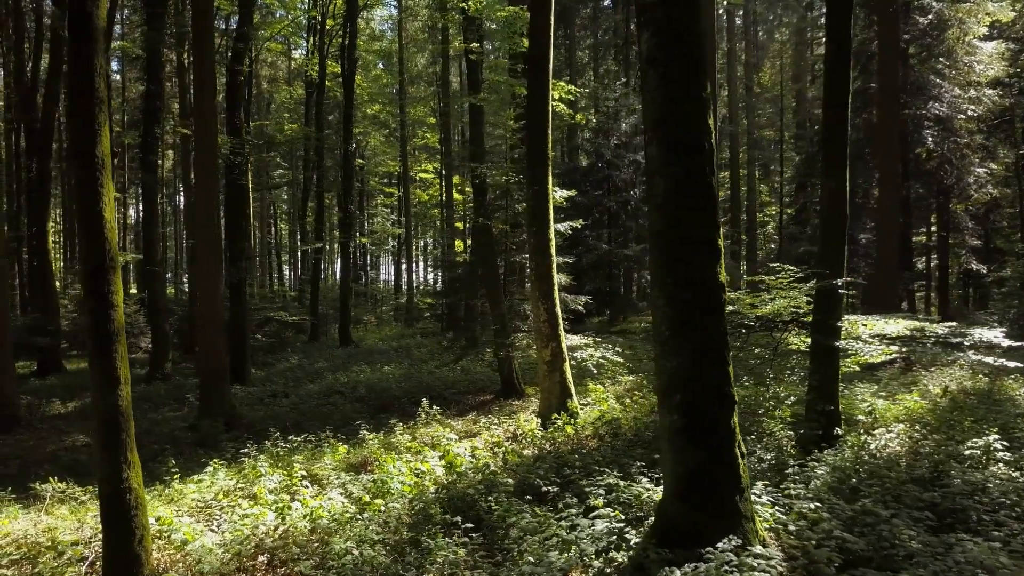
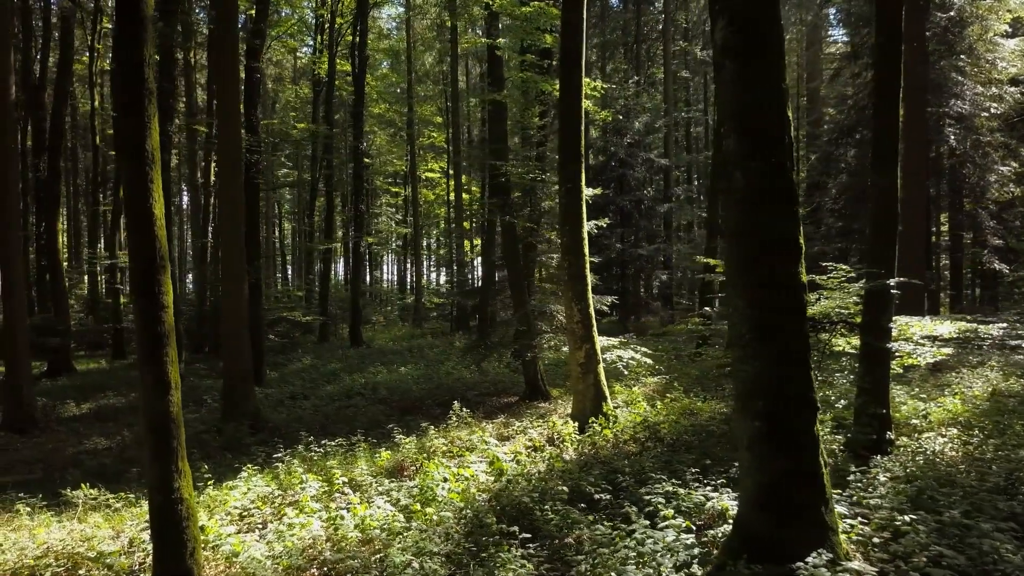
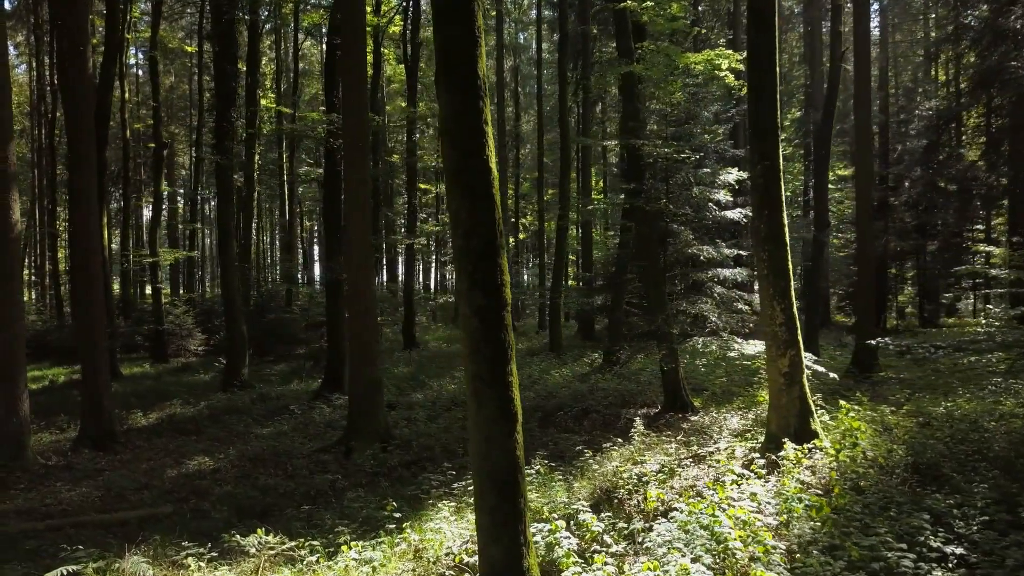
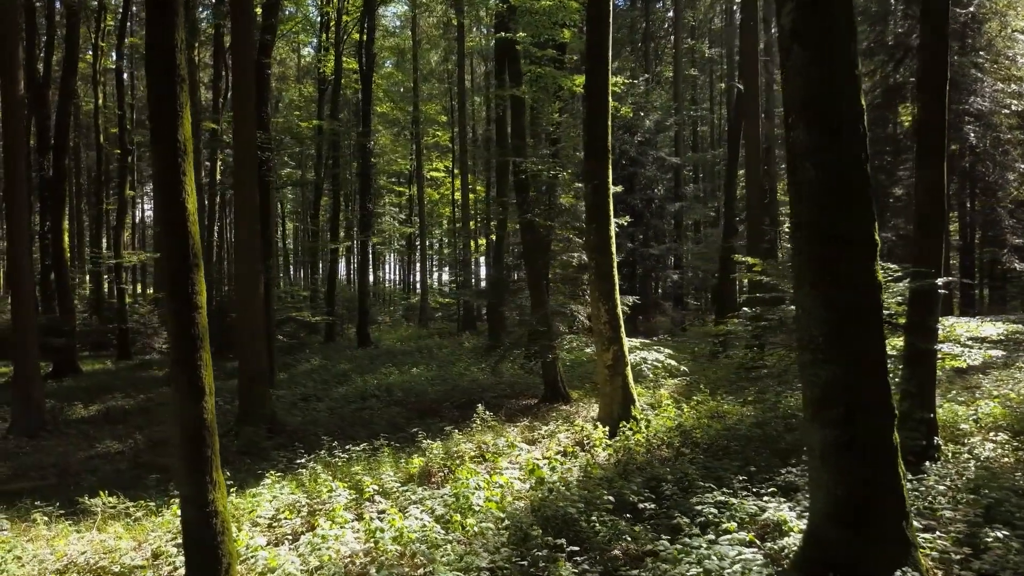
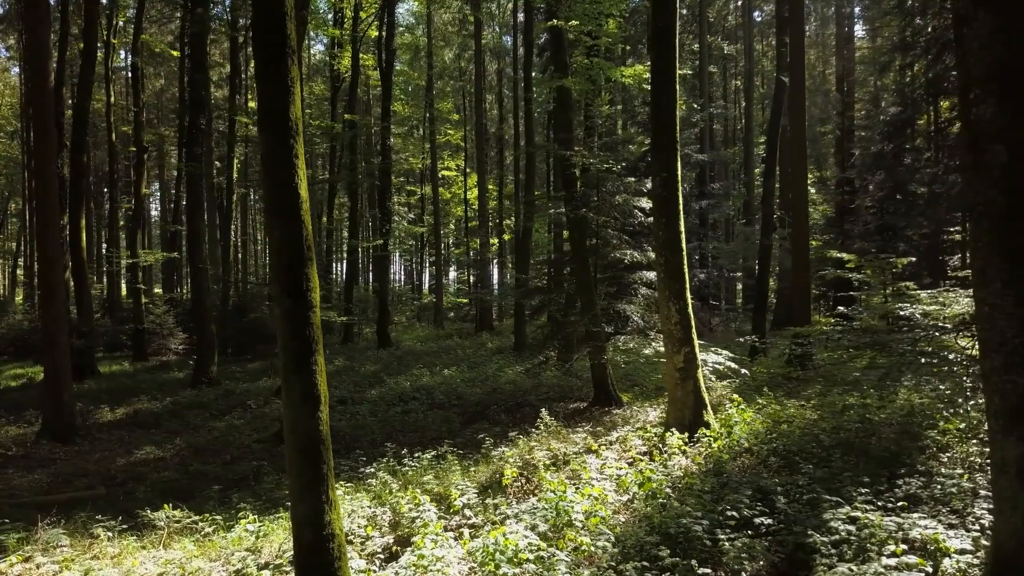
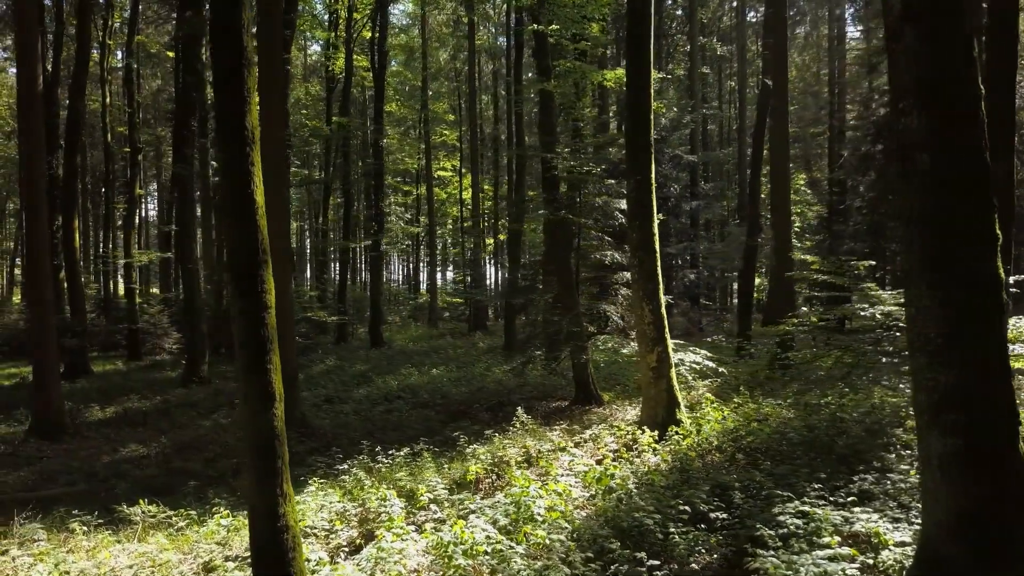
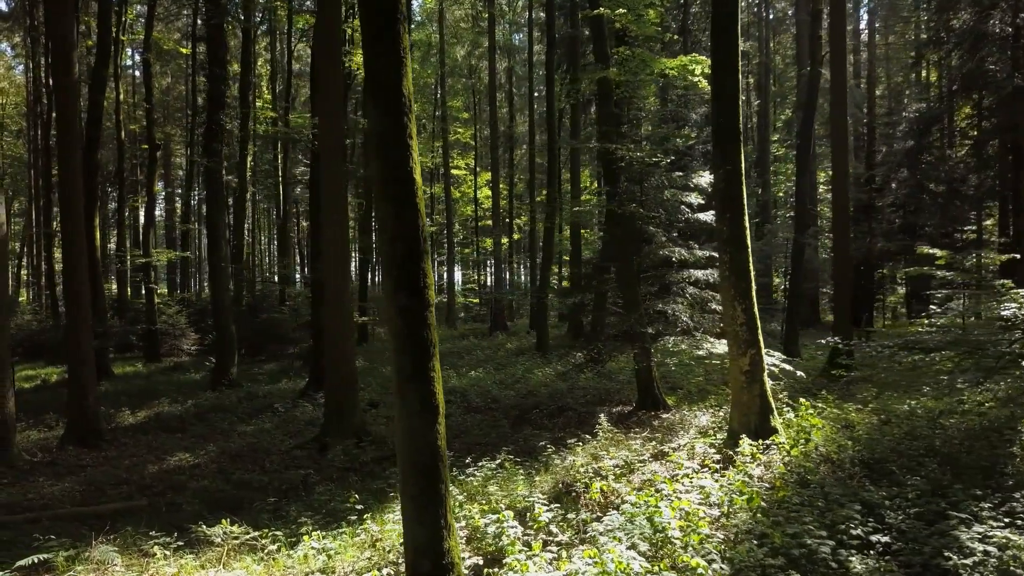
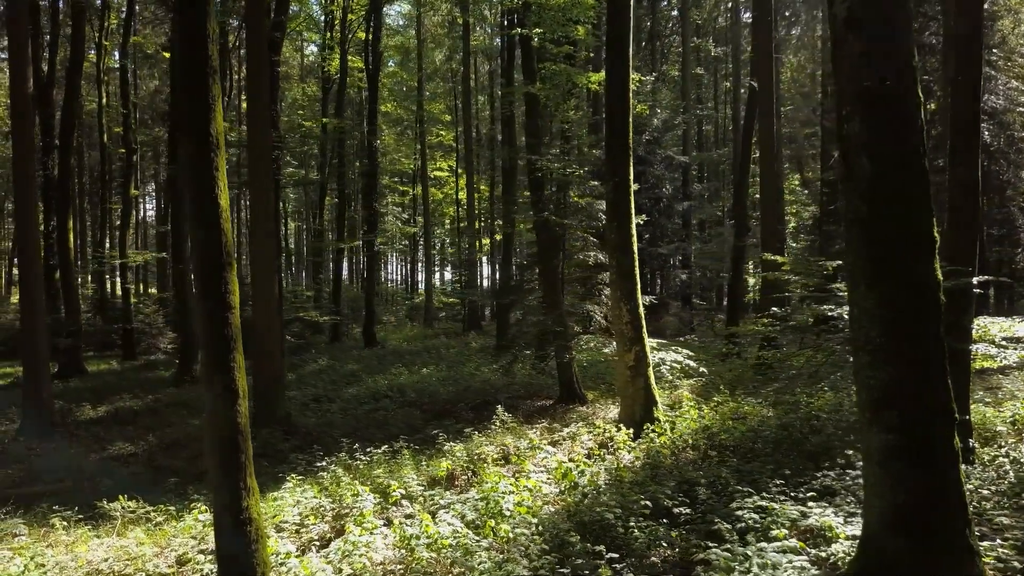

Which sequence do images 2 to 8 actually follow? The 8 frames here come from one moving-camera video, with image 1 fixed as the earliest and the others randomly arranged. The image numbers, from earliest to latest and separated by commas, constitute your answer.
2, 4, 8, 6, 5, 7, 3
